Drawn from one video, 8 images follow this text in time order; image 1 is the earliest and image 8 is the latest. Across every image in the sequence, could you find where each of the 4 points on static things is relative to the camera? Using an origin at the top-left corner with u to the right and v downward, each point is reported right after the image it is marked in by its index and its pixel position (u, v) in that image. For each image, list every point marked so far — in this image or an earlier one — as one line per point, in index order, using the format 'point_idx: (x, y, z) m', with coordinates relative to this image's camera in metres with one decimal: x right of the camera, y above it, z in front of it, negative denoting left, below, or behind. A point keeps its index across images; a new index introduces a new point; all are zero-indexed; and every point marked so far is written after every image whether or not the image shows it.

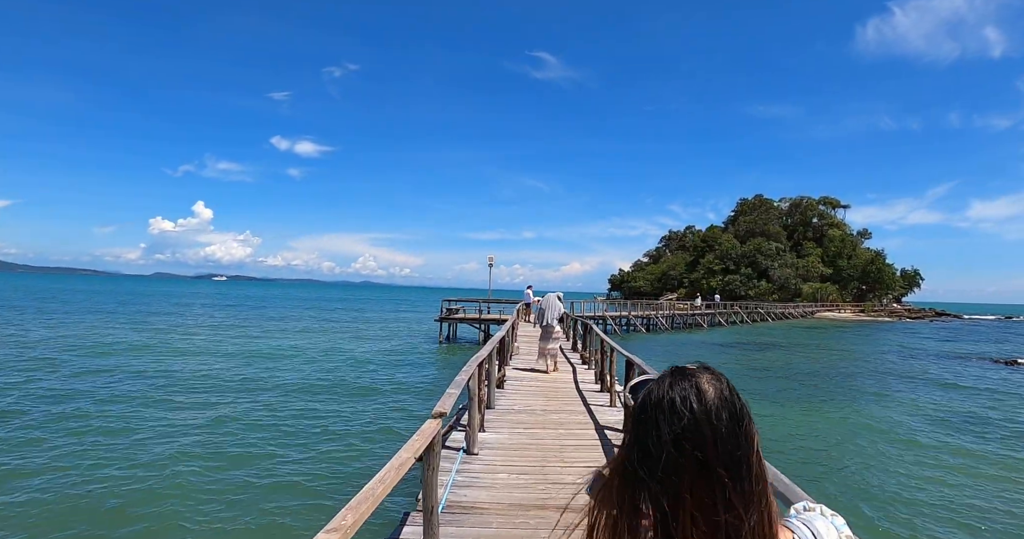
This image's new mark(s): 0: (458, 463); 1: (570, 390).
0: (-0.4, -1.5, +4.6) m
1: (+0.7, -1.6, +7.9) m
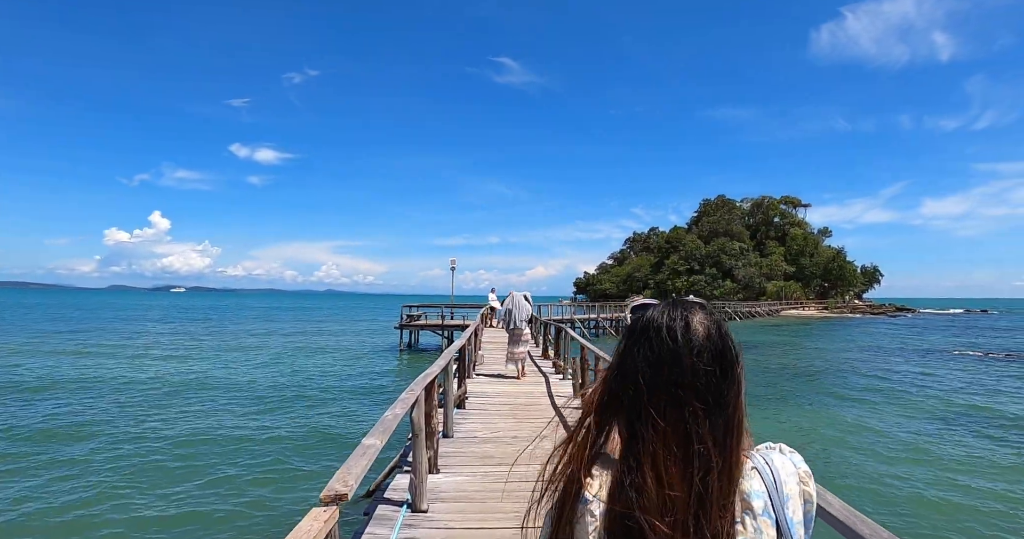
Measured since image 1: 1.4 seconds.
0: (-0.7, -1.5, +3.3) m
1: (+0.3, -1.5, +6.8) m
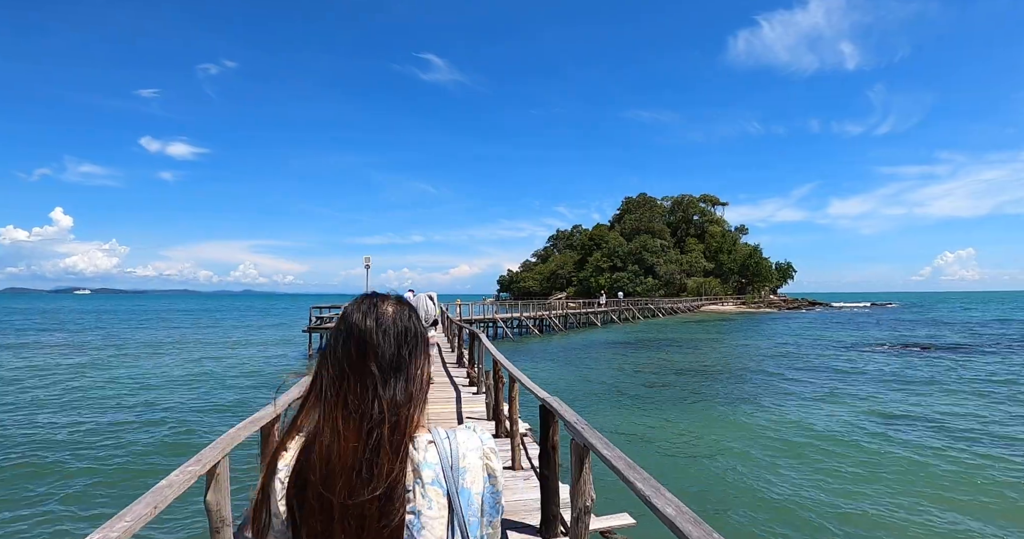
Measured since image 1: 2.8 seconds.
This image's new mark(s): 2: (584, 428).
0: (-1.1, -1.4, +1.6) m
1: (-0.6, -1.4, +5.2) m
2: (+0.3, -0.6, +2.3) m
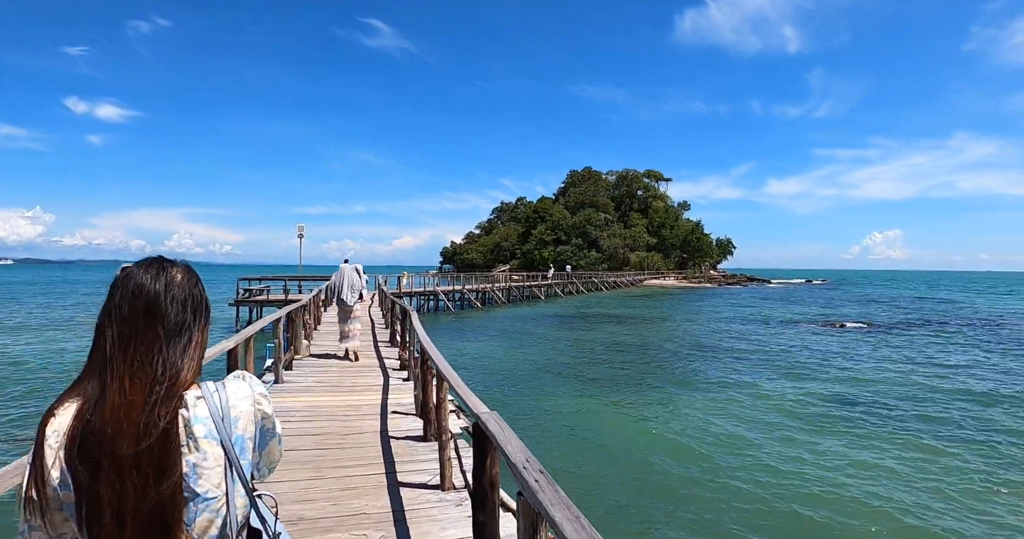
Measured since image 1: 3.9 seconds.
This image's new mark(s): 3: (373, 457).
0: (-1.3, -1.3, +0.7) m
1: (-1.1, -1.2, +4.3) m
2: (+0.1, -0.5, +1.5) m
3: (-0.8, -1.2, +3.6) m
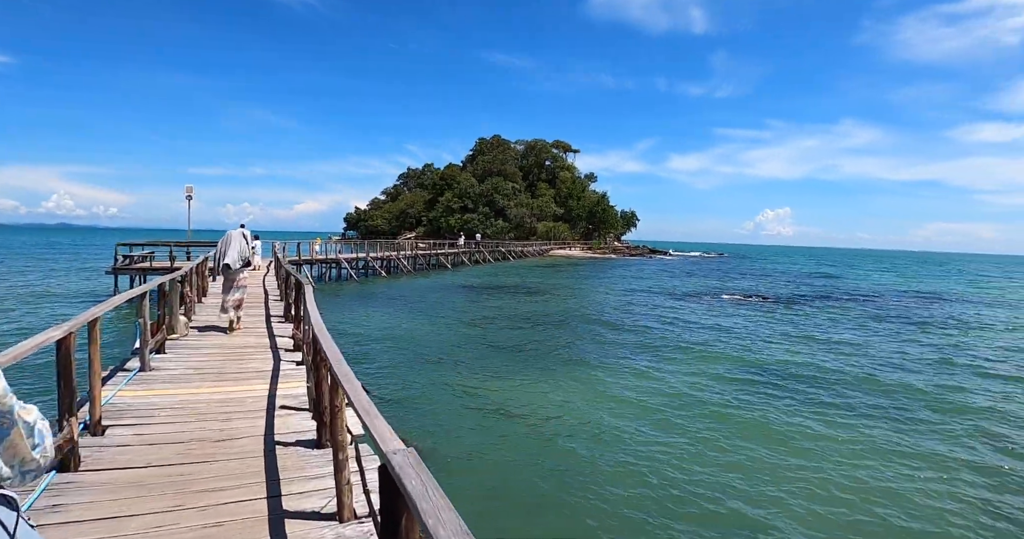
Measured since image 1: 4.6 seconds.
0: (-1.2, -1.3, +0.1) m
1: (-1.6, -1.0, +3.6) m
2: (-0.1, -0.5, +1.0) m
3: (-1.3, -1.0, +2.9) m
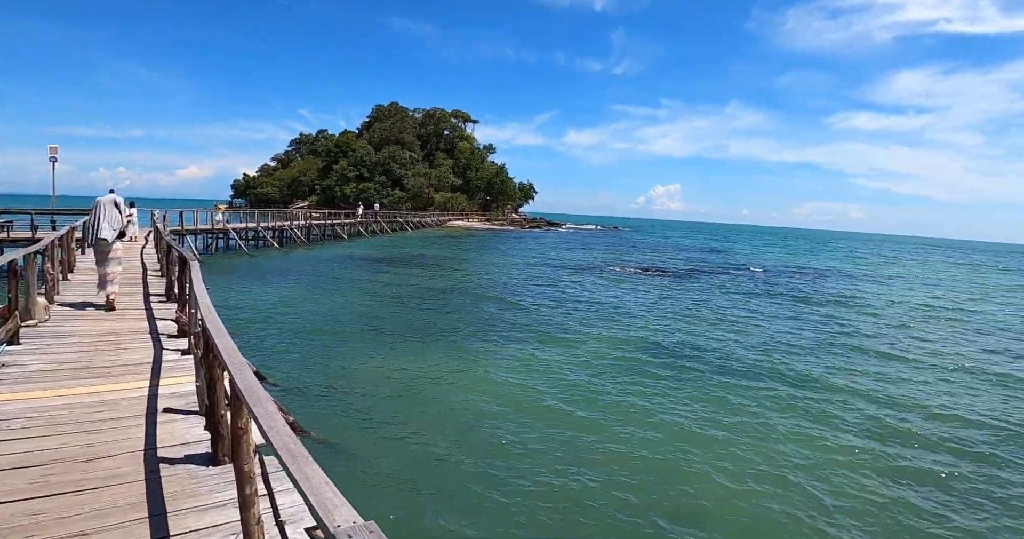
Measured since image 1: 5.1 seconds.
0: (-1.0, -1.3, -0.4) m
1: (-2.0, -0.9, +3.0) m
2: (0.0, -0.5, +0.6) m
3: (-1.5, -1.0, +2.4) m
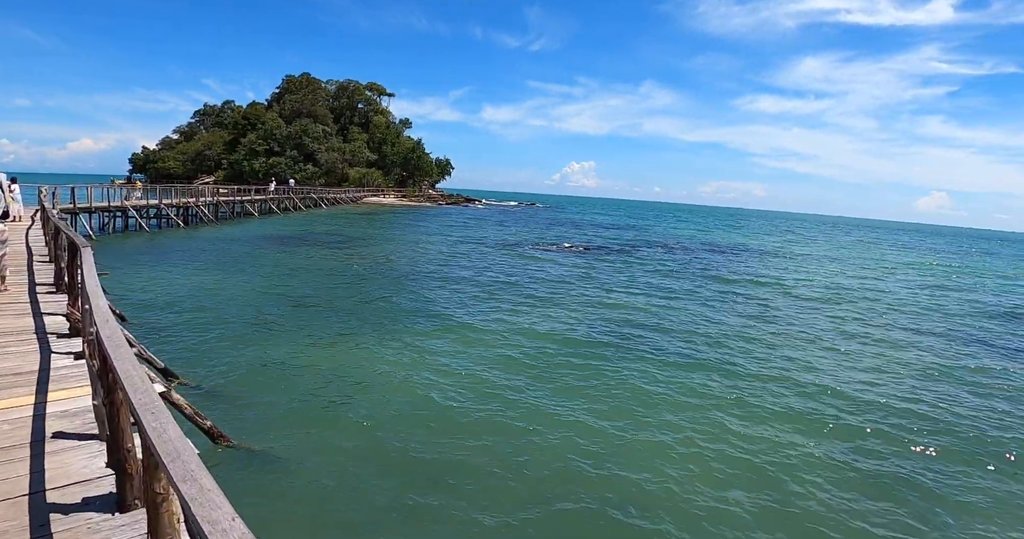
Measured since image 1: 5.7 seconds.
0: (-0.7, -1.4, -0.9) m
1: (-2.1, -0.9, +2.4) m
2: (+0.2, -0.6, +0.3) m
3: (-1.6, -1.0, +1.9) m
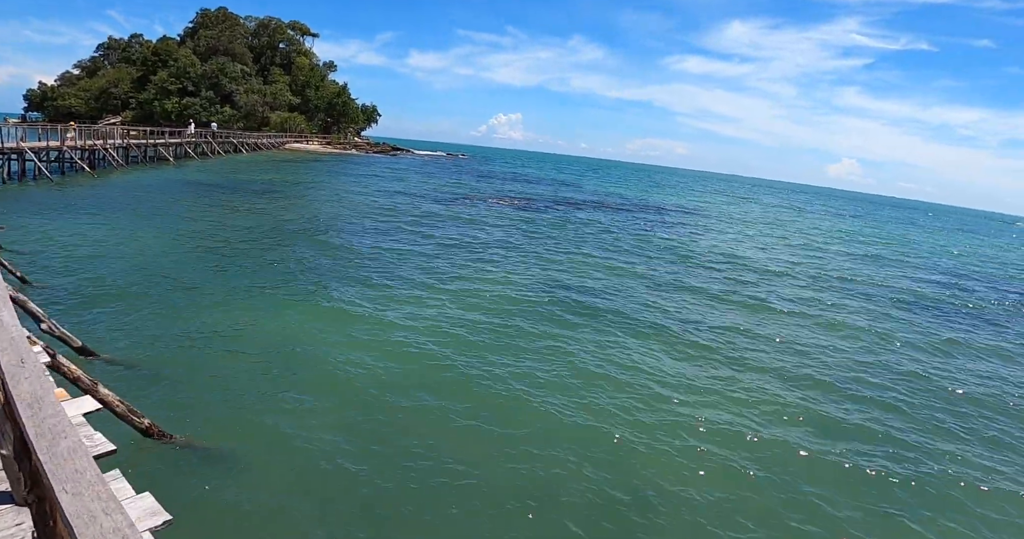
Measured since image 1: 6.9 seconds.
0: (-0.1, -1.7, -1.5) m
1: (-1.7, -0.9, +1.5) m
2: (+0.7, -0.8, -0.3) m
3: (-1.2, -1.0, +1.1) m
